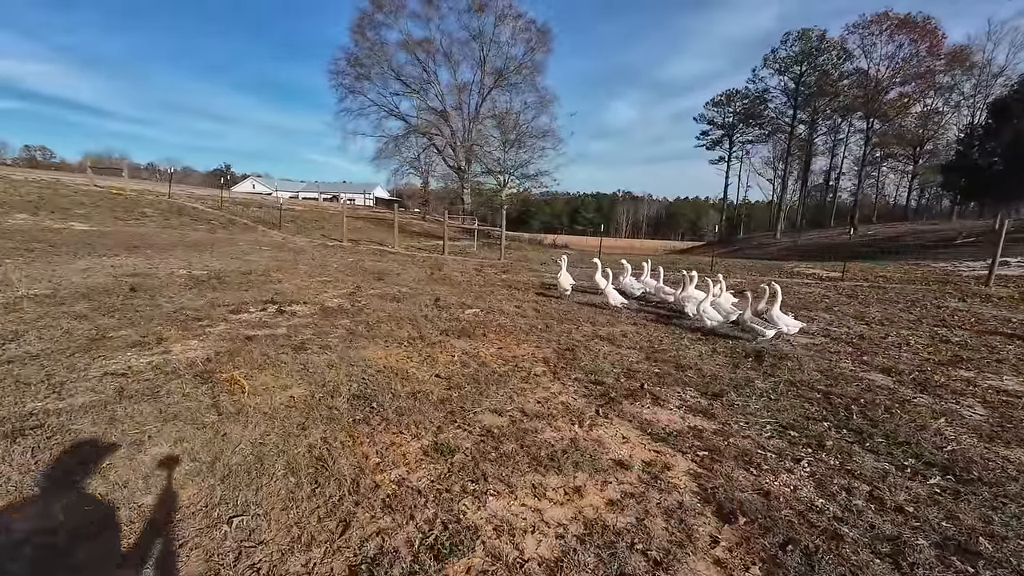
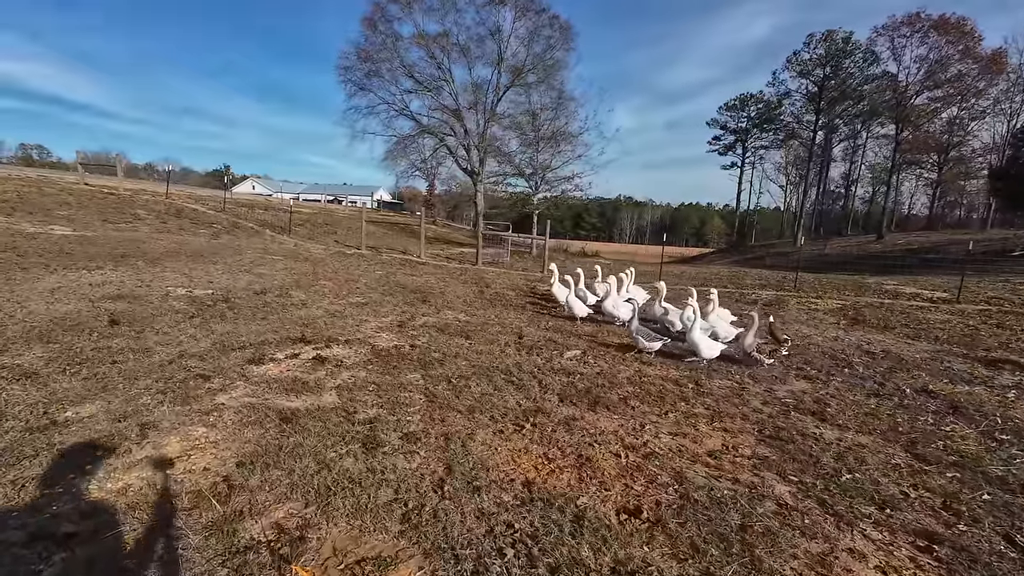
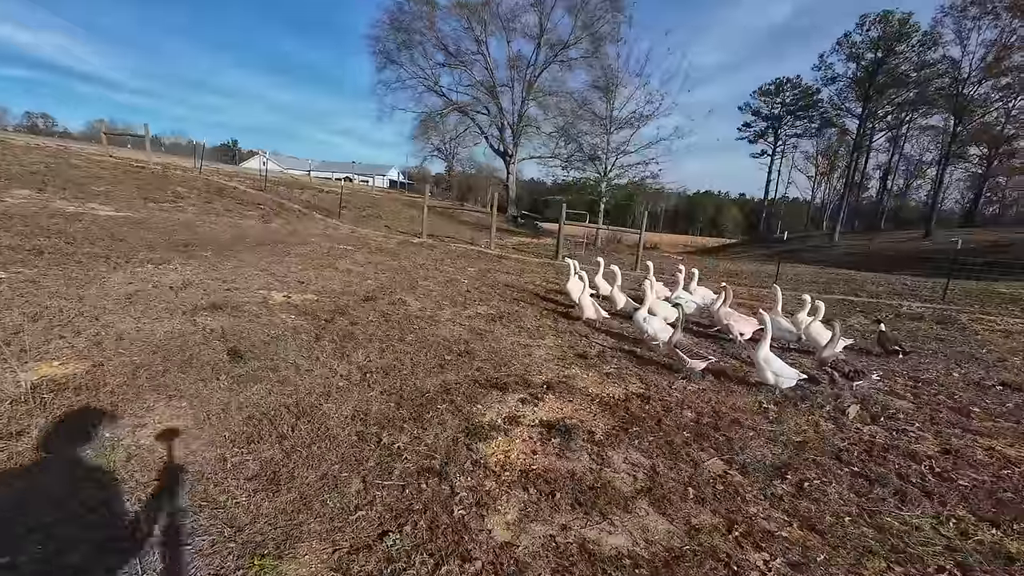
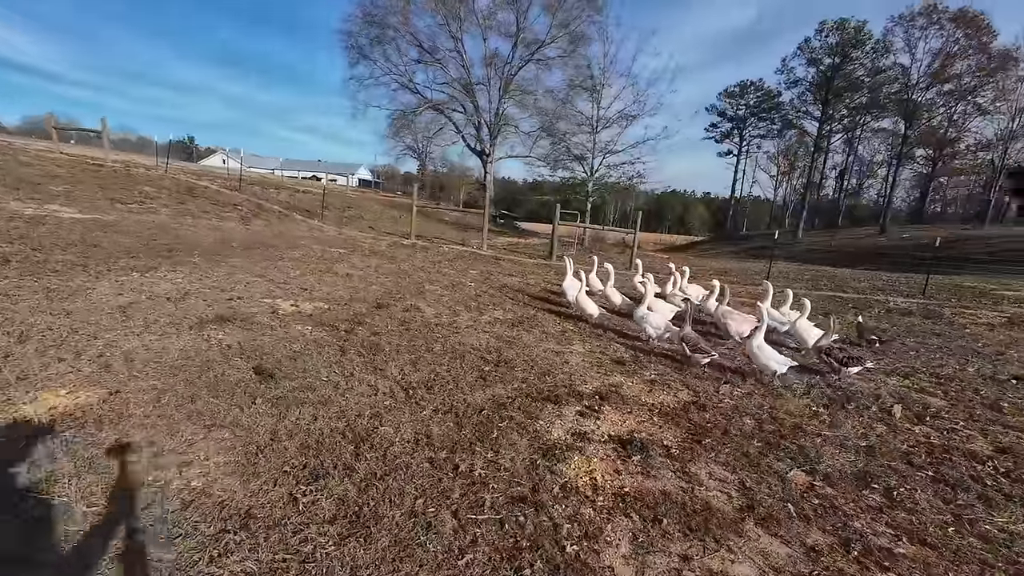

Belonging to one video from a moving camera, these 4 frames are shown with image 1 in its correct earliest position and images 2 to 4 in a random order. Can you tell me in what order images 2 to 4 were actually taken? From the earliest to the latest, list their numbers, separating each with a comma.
2, 3, 4
